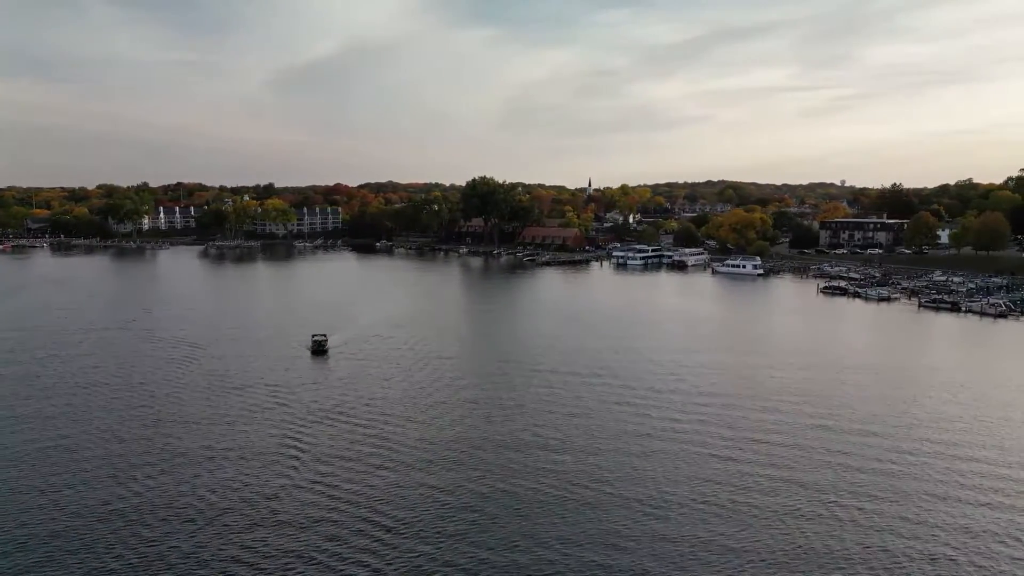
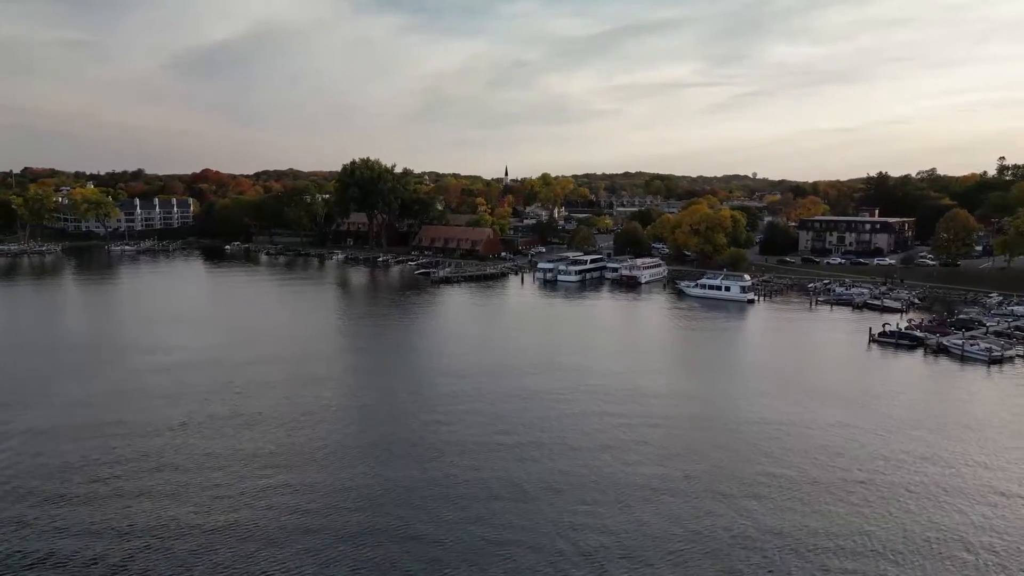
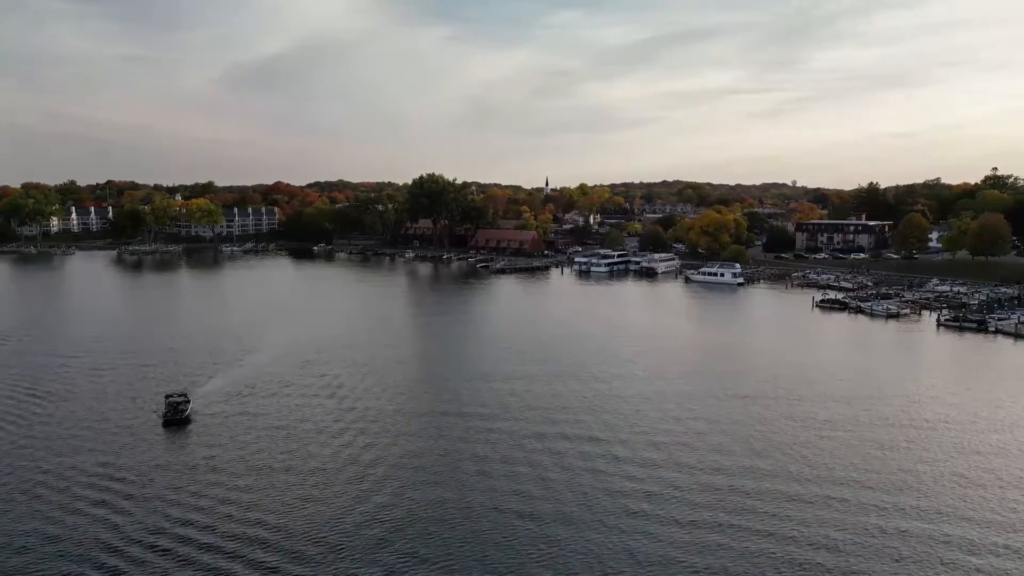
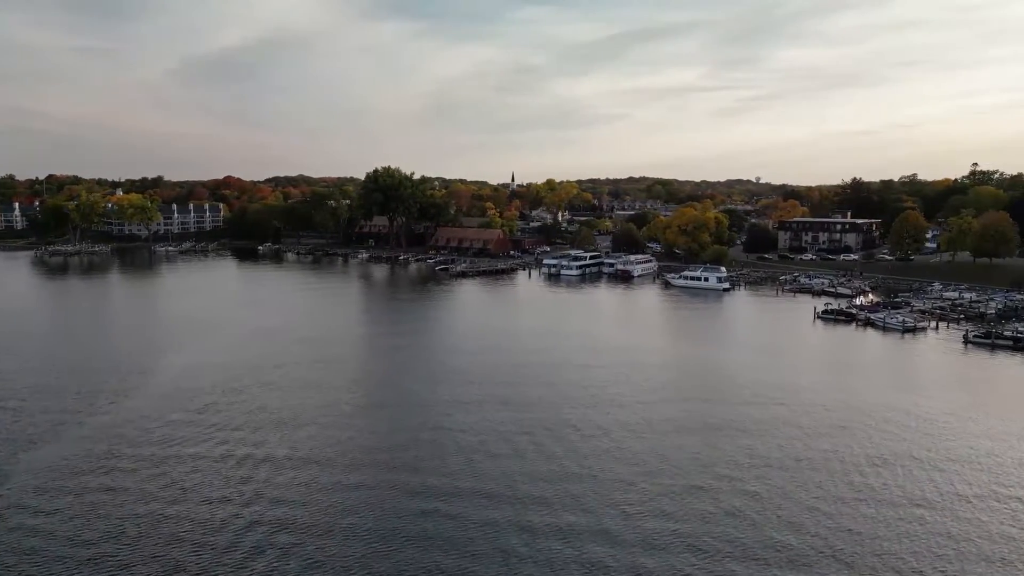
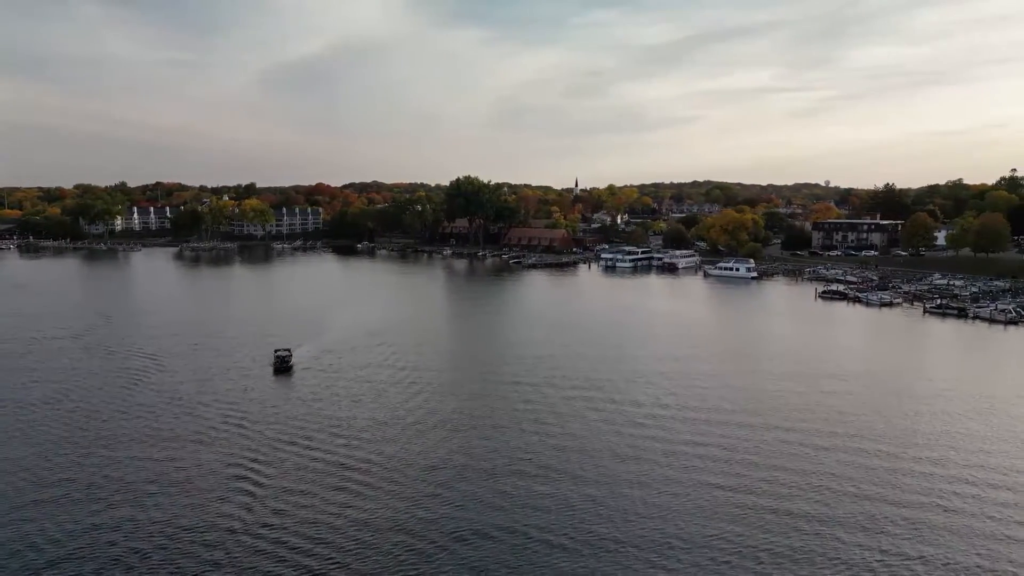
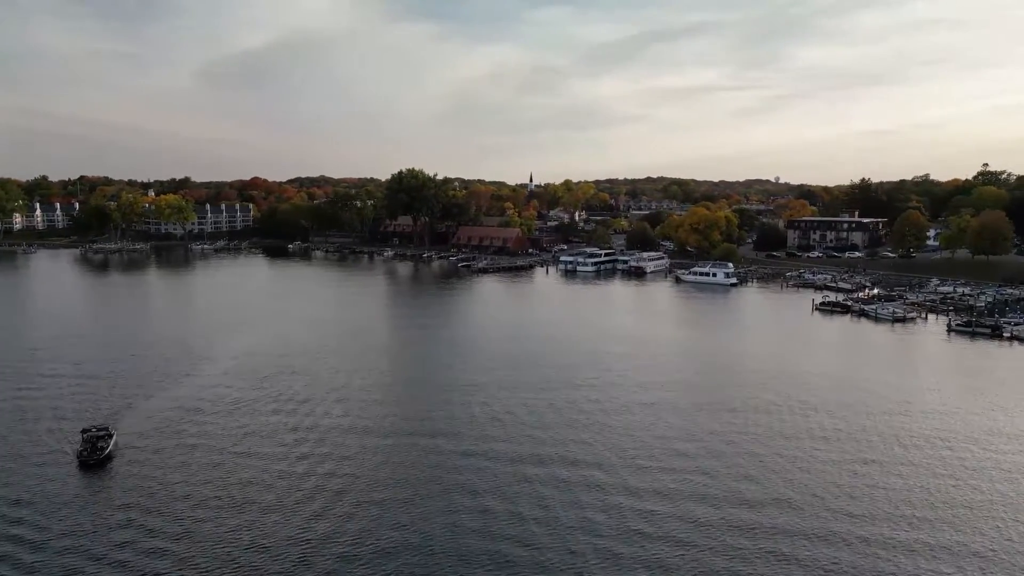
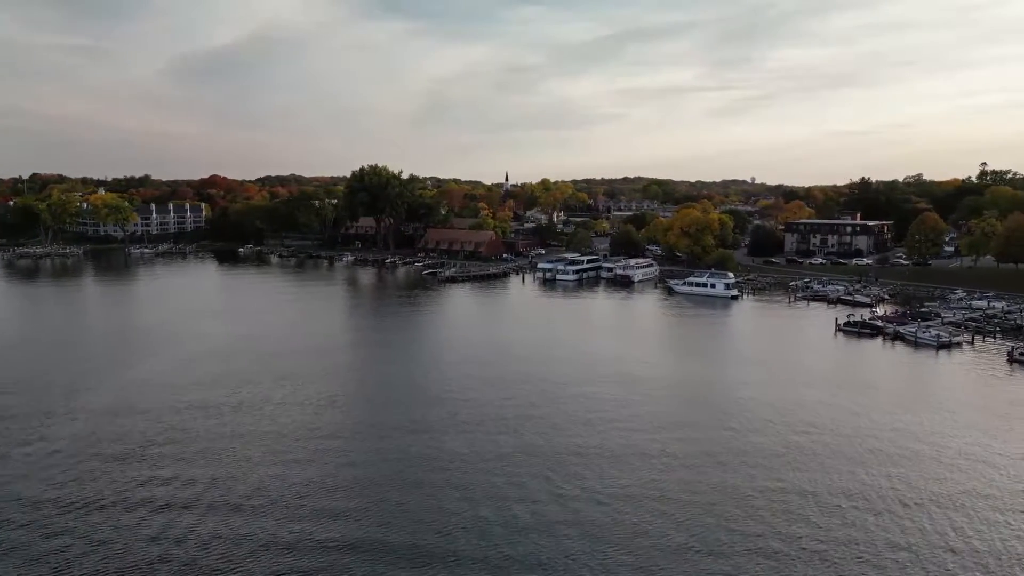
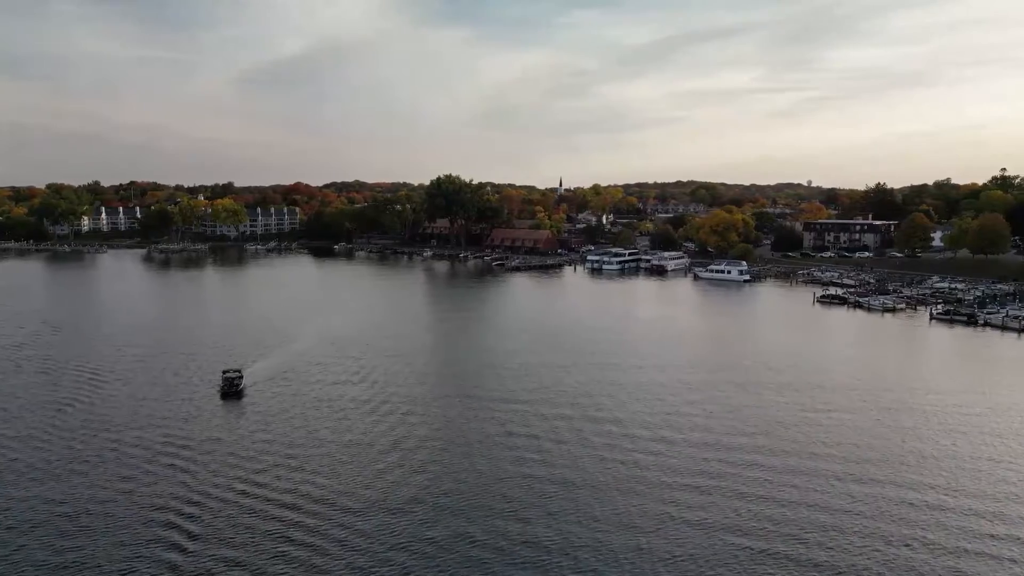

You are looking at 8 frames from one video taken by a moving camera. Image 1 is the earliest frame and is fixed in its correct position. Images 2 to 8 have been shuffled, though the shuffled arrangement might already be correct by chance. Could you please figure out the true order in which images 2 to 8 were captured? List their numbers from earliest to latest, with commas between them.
5, 8, 3, 6, 4, 7, 2
